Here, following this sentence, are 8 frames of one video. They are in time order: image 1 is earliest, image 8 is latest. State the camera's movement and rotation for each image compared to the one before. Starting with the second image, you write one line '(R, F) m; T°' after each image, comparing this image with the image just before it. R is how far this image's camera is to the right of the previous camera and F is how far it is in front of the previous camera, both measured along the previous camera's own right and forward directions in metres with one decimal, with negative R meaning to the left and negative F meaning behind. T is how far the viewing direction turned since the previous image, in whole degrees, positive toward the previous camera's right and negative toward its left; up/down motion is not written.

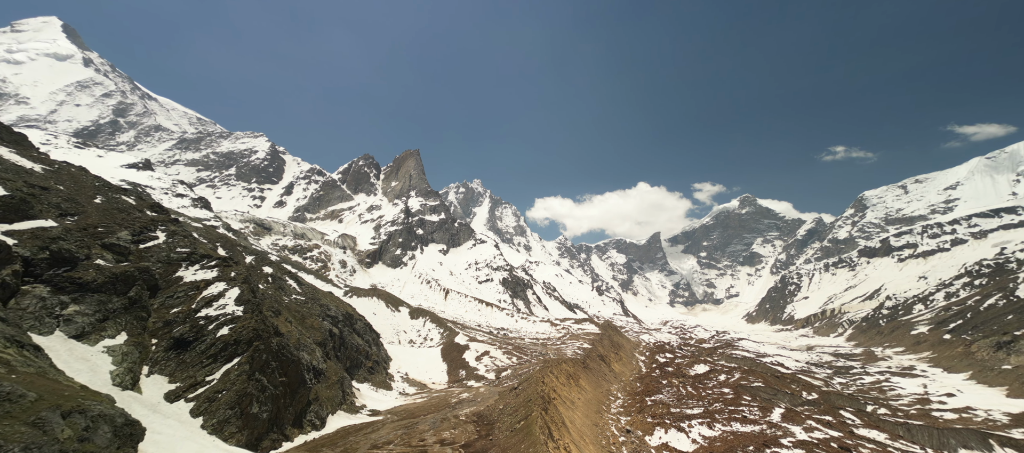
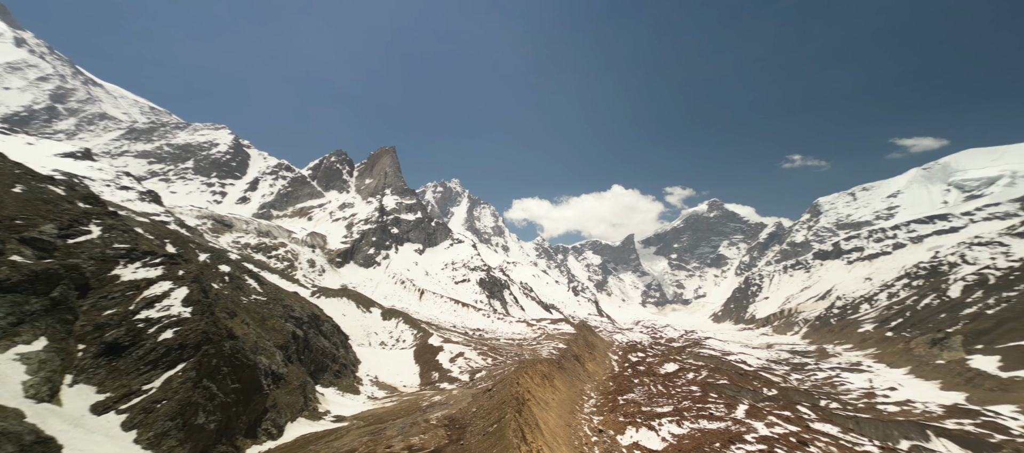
(+0.1, +0.4) m; +3°
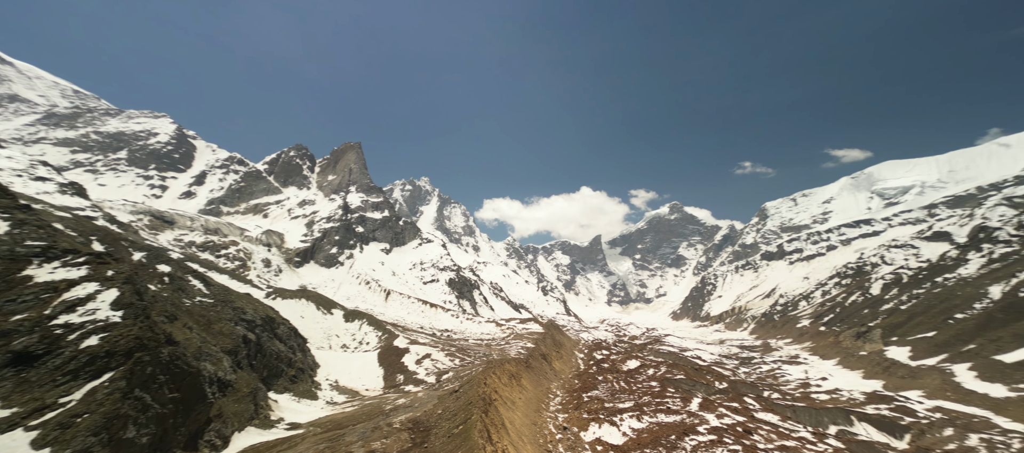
(+0.2, +0.2) m; +4°
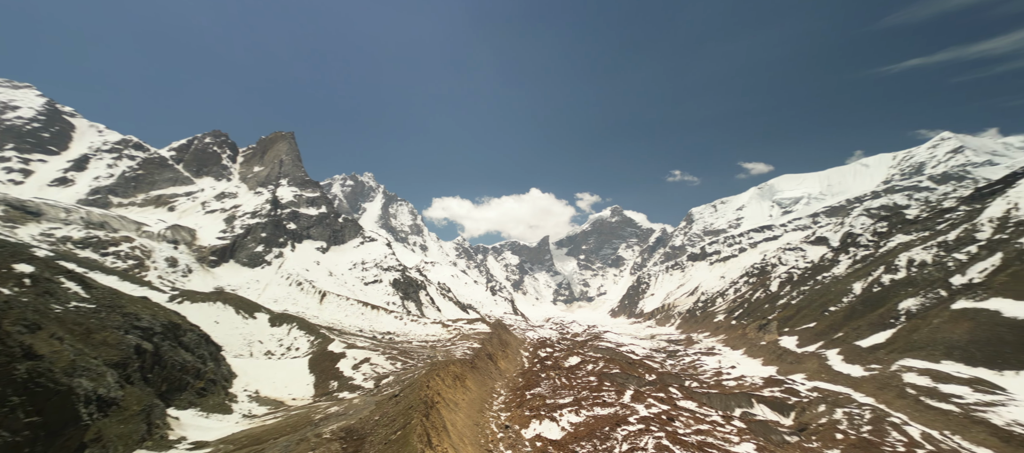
(+0.2, +0.5) m; +8°
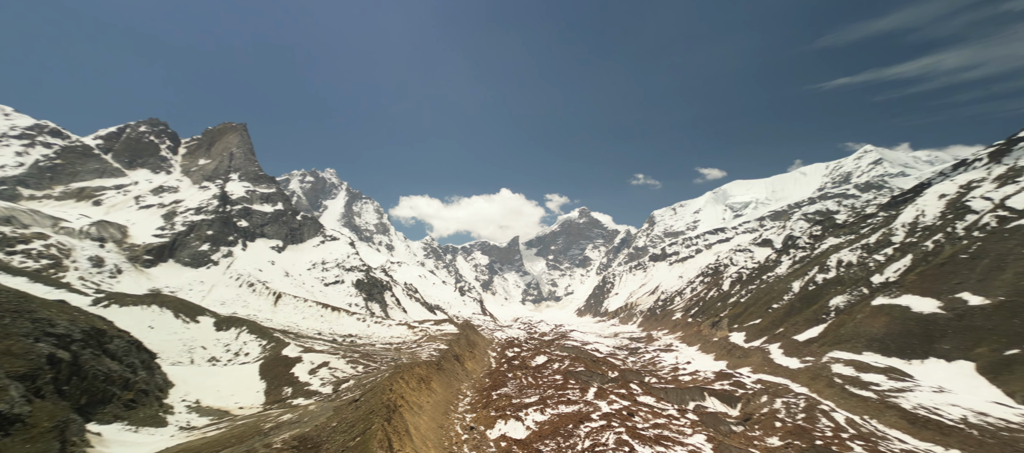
(+0.7, -0.2) m; +5°
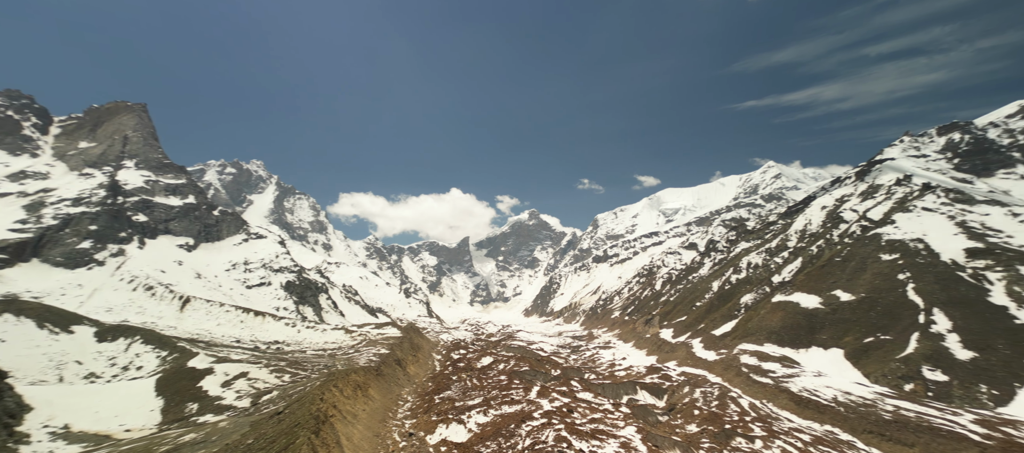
(+1.5, +0.3) m; +8°
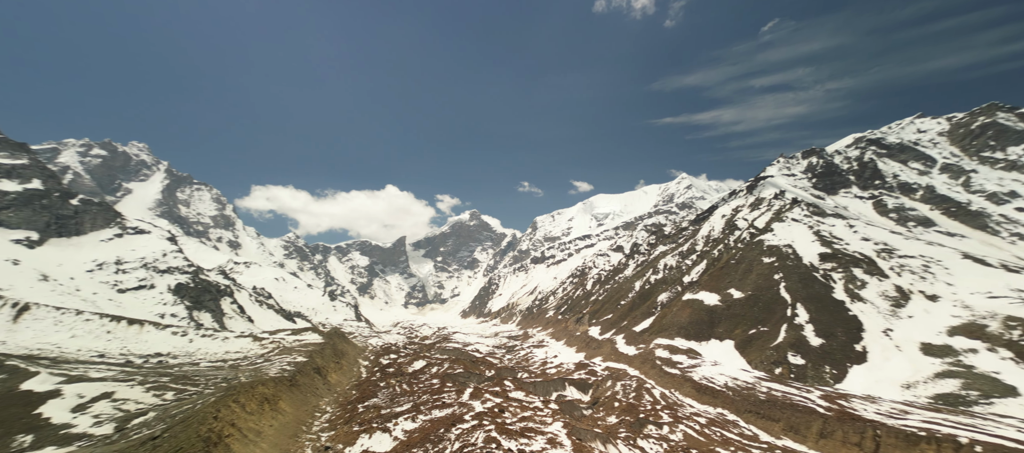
(+2.3, +1.7) m; +9°
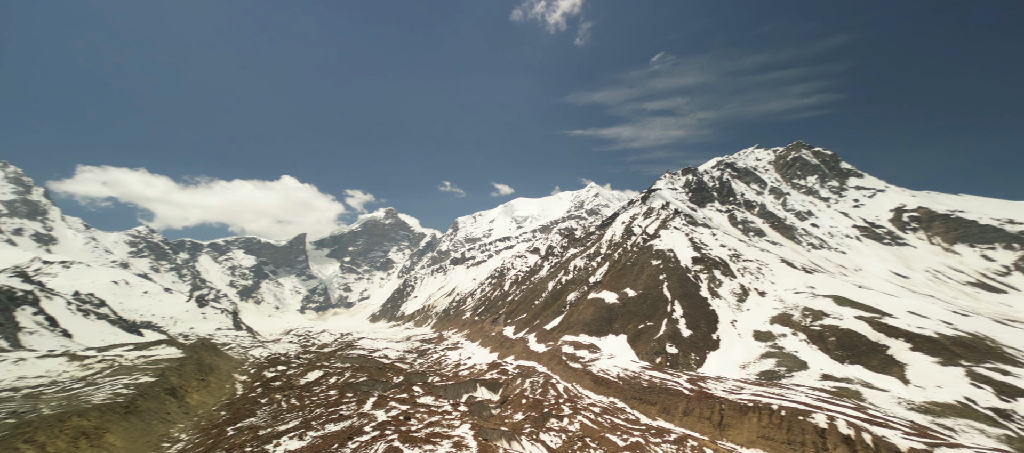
(+2.3, +7.4) m; +13°
